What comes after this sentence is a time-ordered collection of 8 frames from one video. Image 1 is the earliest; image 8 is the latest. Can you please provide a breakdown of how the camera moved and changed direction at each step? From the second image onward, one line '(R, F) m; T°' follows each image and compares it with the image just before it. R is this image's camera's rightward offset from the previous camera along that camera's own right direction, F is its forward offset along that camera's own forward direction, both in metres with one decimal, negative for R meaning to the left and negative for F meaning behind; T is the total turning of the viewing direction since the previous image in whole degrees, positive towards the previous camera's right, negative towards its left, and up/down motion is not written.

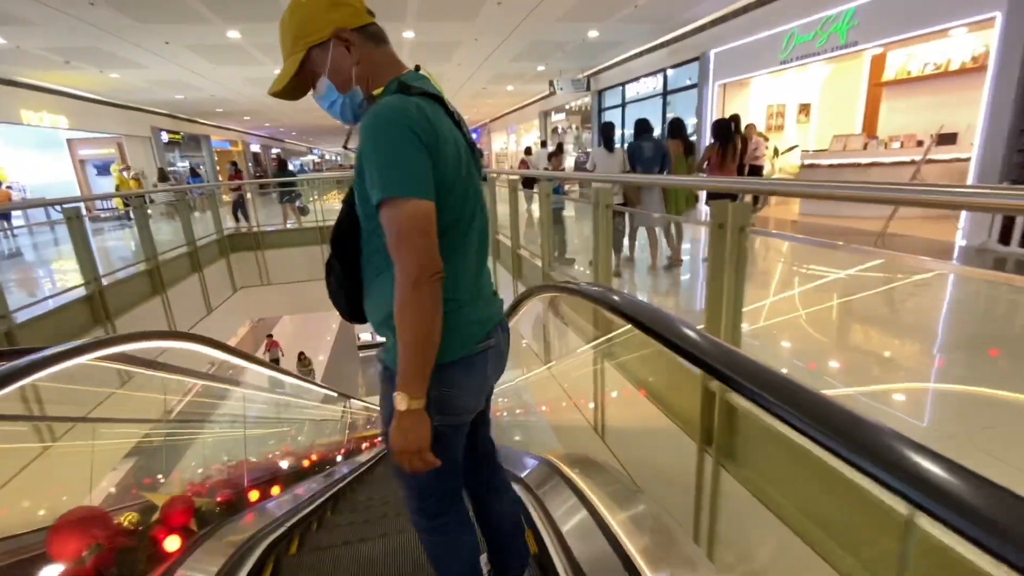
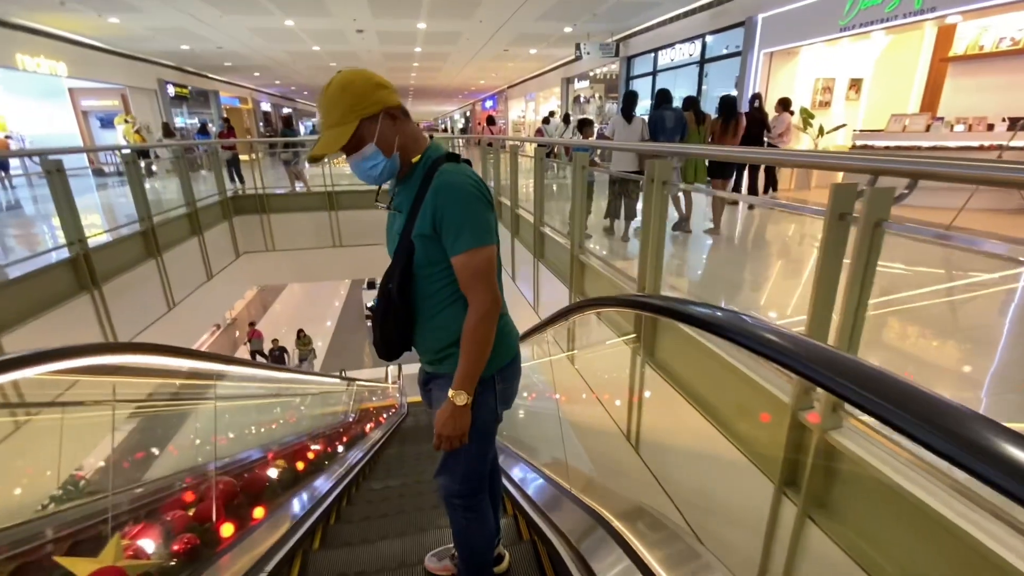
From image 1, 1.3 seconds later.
(-0.1, +0.4) m; -1°
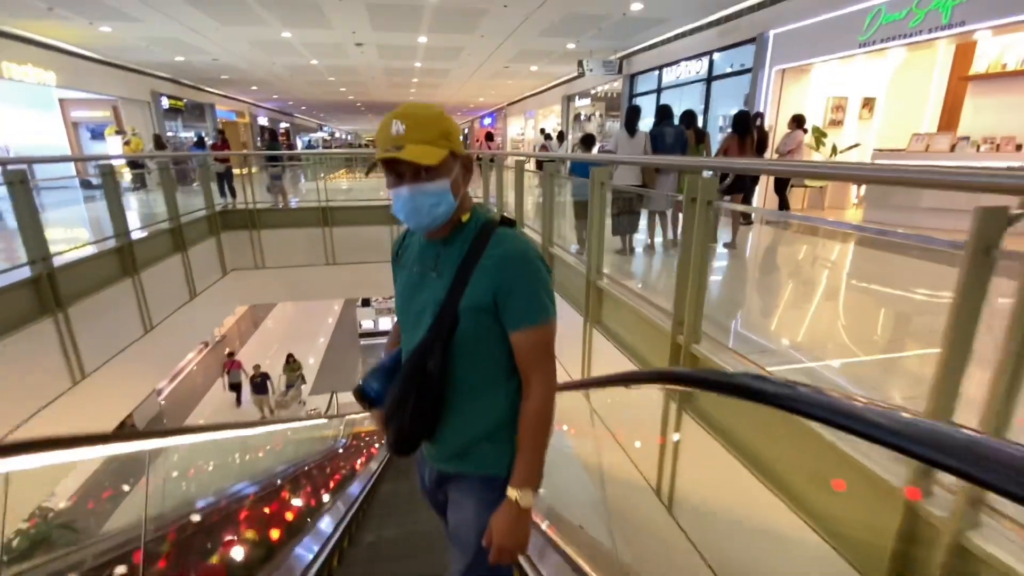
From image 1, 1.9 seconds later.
(-0.1, +0.3) m; +1°
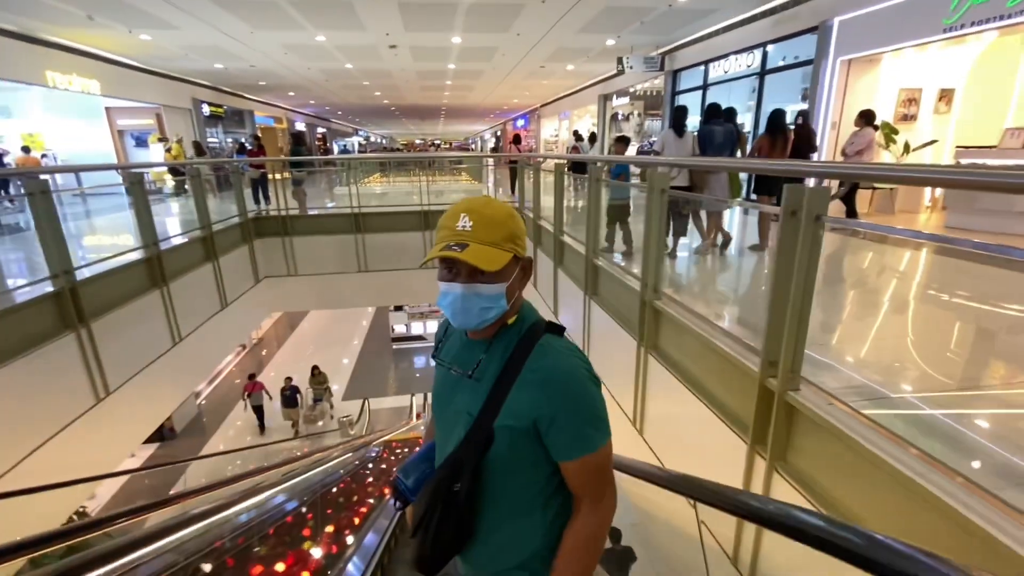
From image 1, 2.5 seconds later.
(-0.1, +0.4) m; -4°
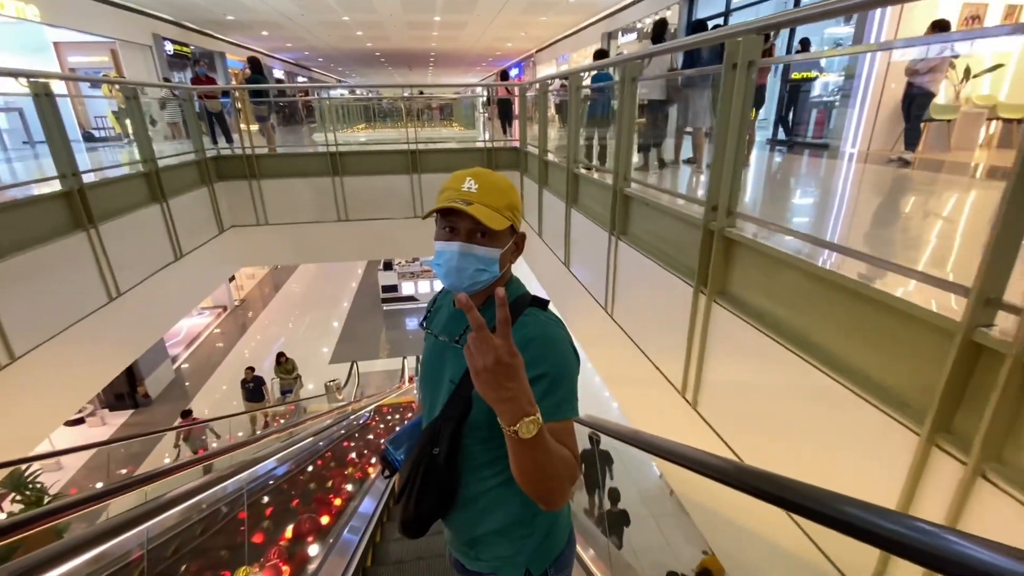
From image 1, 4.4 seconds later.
(-0.1, +0.8) m; +1°
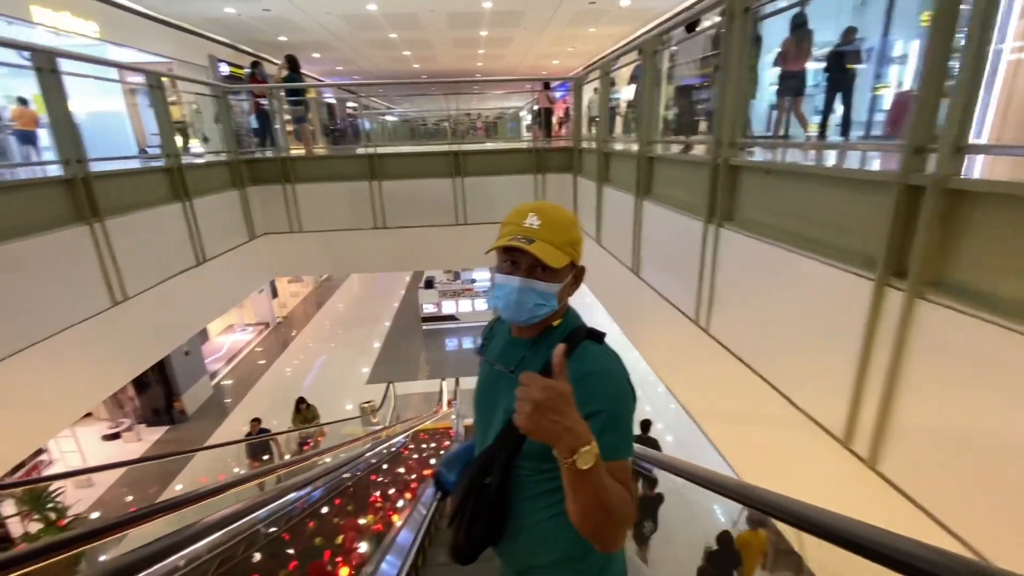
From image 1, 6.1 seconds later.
(-0.1, +0.7) m; -5°
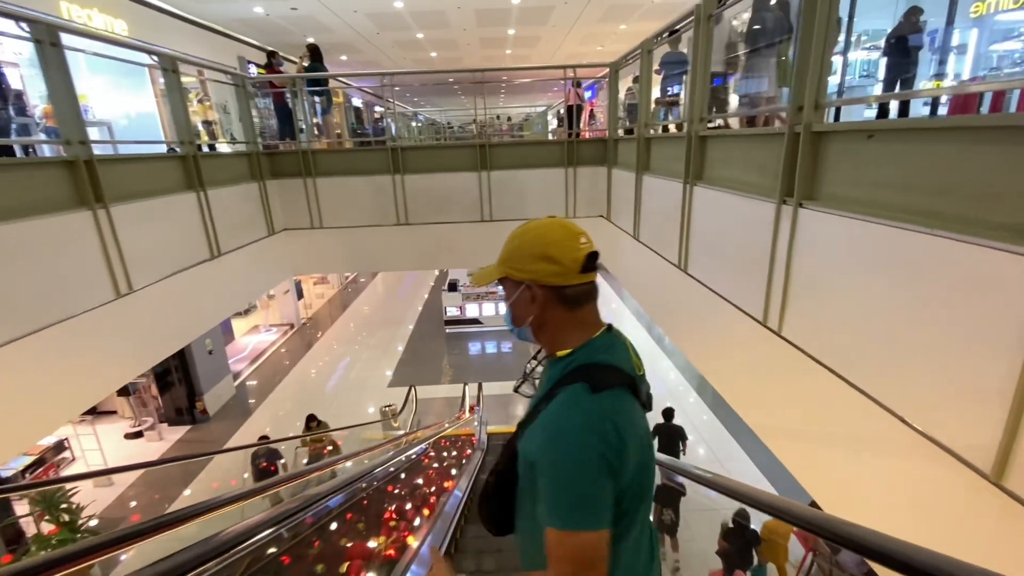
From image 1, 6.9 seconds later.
(-0.1, +0.3) m; -3°
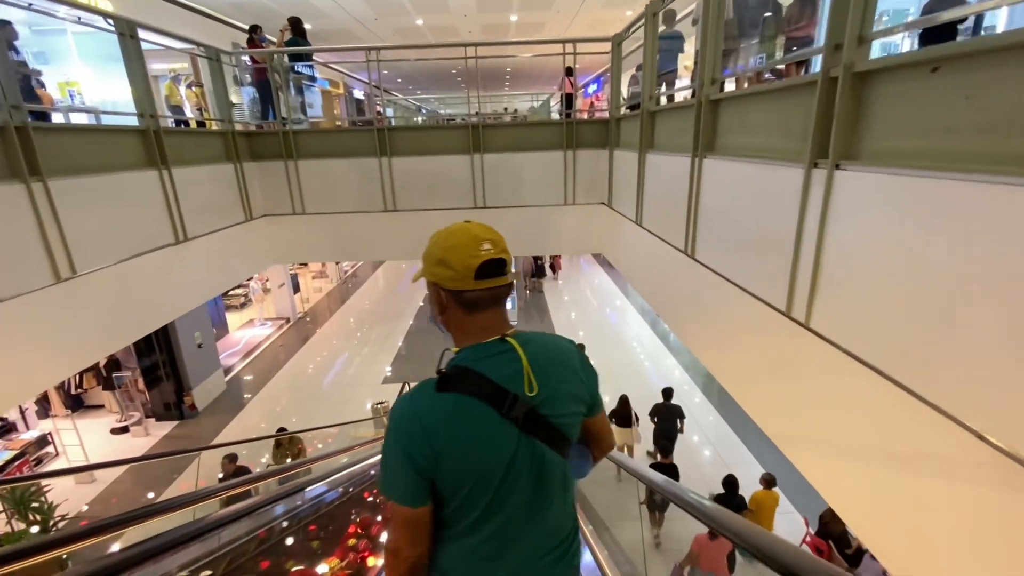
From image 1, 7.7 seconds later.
(+0.1, +0.4) m; -1°
